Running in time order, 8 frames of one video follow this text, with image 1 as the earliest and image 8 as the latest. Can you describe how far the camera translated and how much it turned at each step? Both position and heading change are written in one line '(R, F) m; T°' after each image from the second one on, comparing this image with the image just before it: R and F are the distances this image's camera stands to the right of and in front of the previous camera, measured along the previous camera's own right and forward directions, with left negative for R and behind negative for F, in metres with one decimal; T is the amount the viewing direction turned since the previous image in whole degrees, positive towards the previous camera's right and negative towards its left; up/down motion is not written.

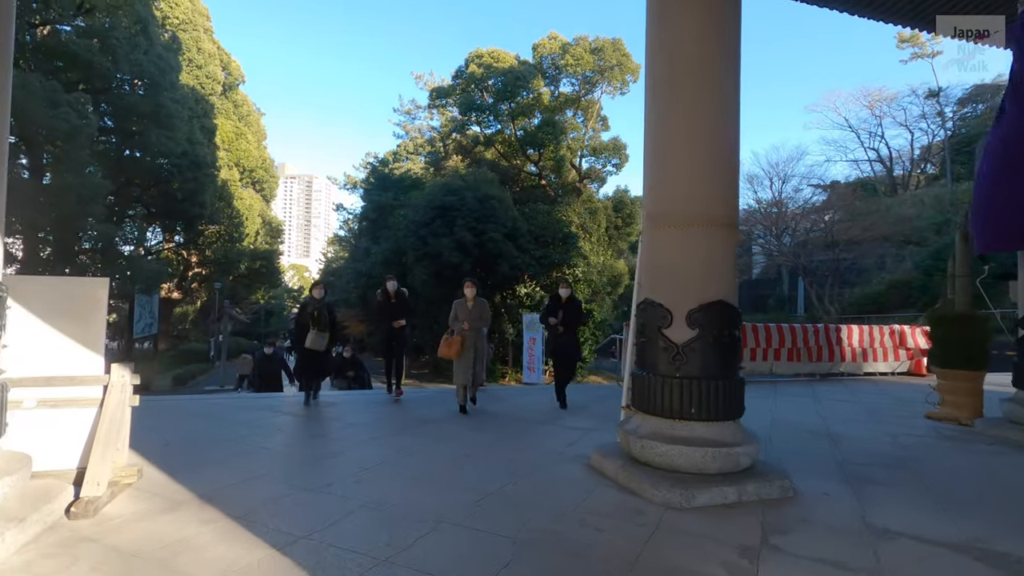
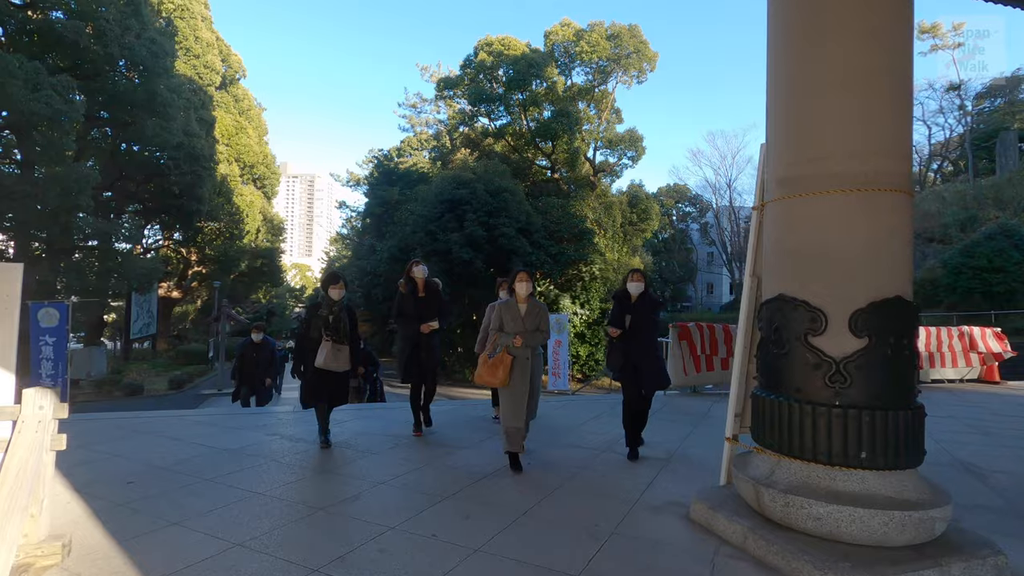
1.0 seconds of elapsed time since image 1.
(-0.4, +1.1) m; 0°
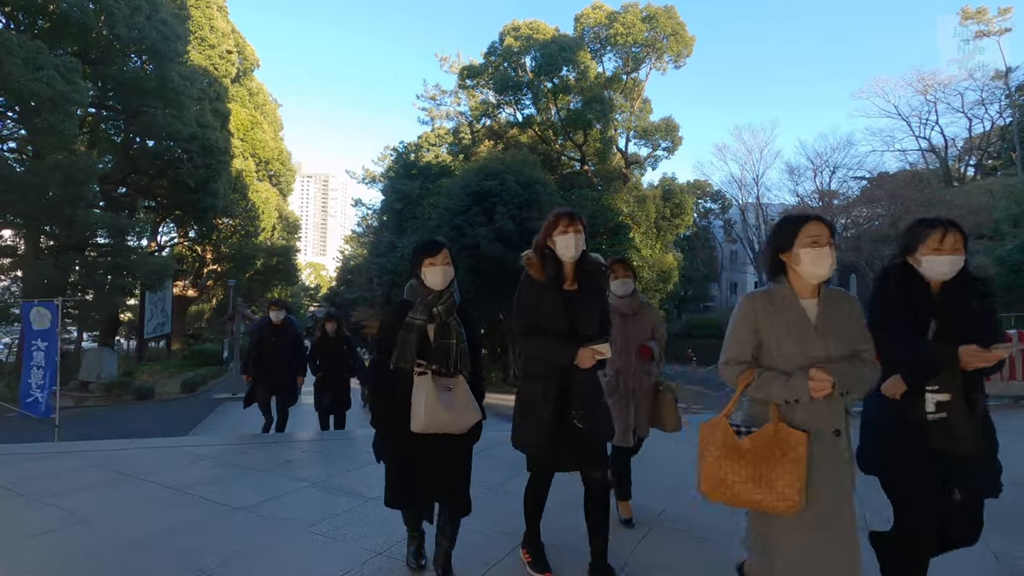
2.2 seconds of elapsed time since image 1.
(-0.7, +1.3) m; -1°
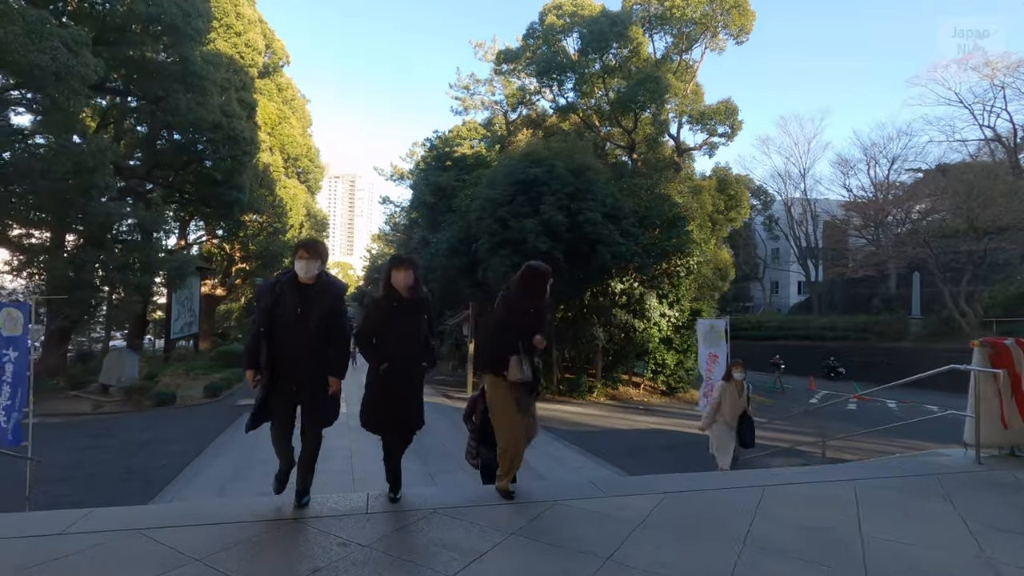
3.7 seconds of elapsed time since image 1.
(-0.7, +1.8) m; -3°
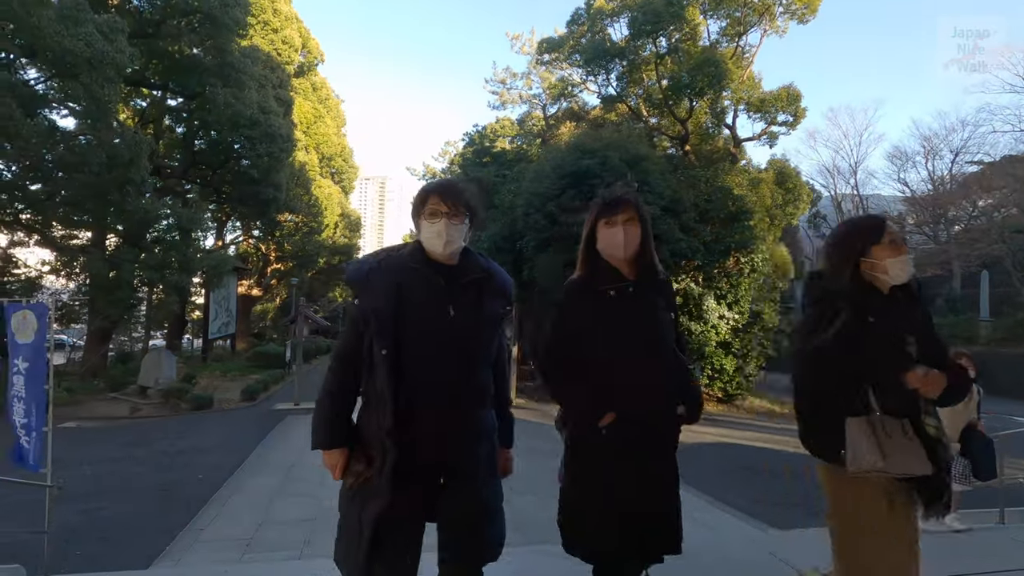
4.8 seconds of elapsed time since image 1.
(-0.7, +1.0) m; -3°
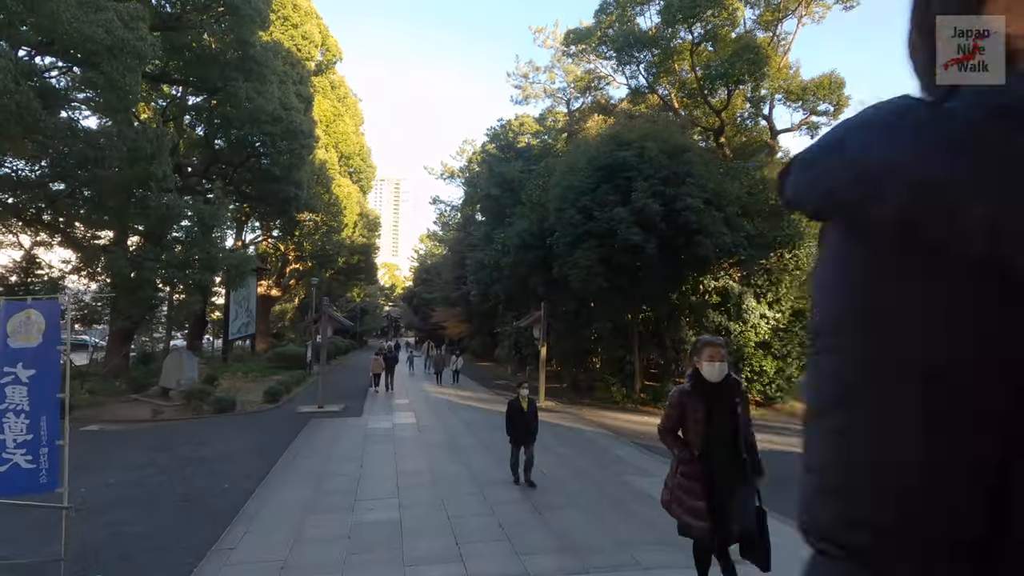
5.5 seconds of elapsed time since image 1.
(-0.5, +0.7) m; -1°
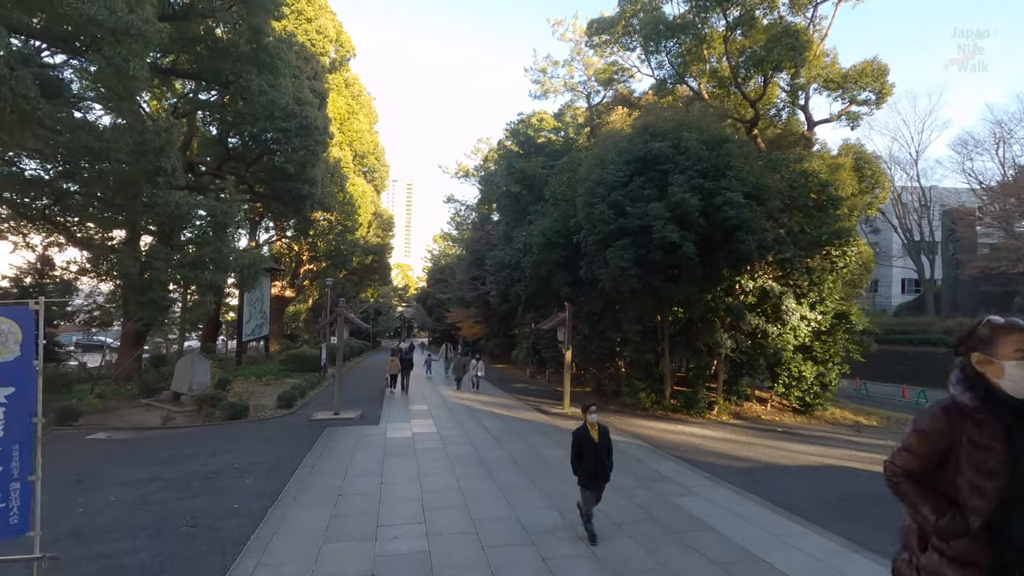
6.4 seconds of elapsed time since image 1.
(-0.4, +0.9) m; -1°
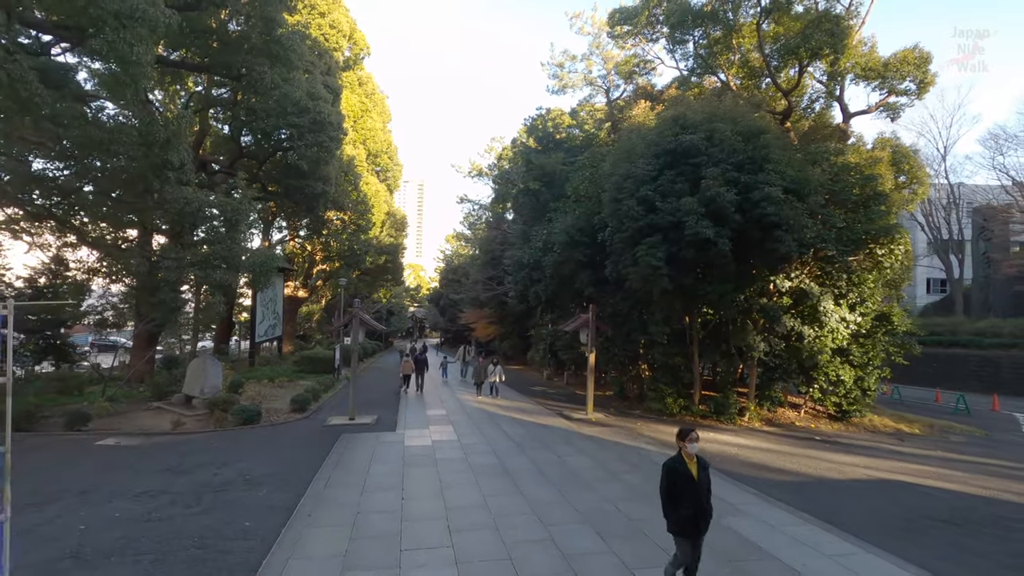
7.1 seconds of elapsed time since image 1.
(-0.3, +0.7) m; -1°
